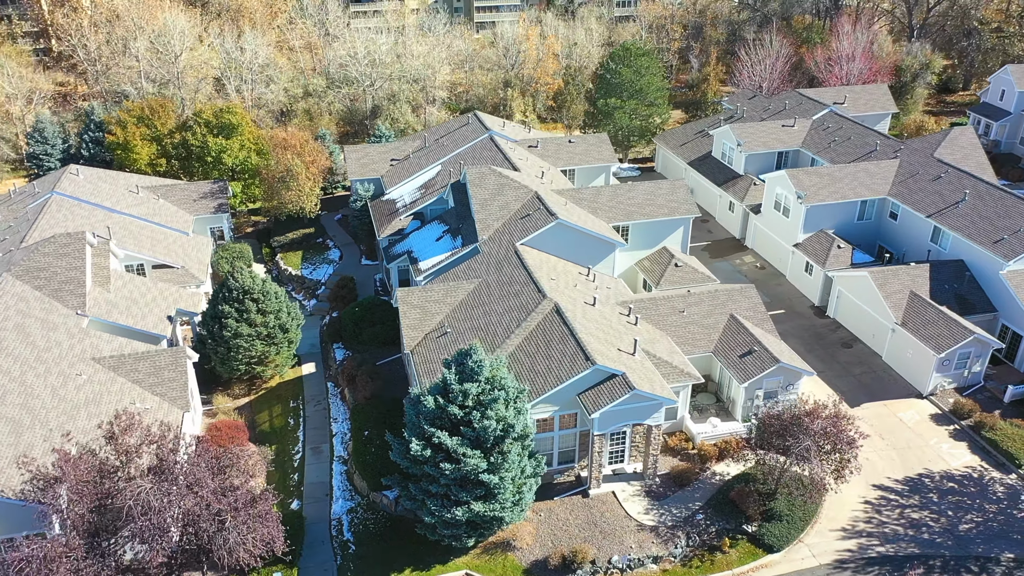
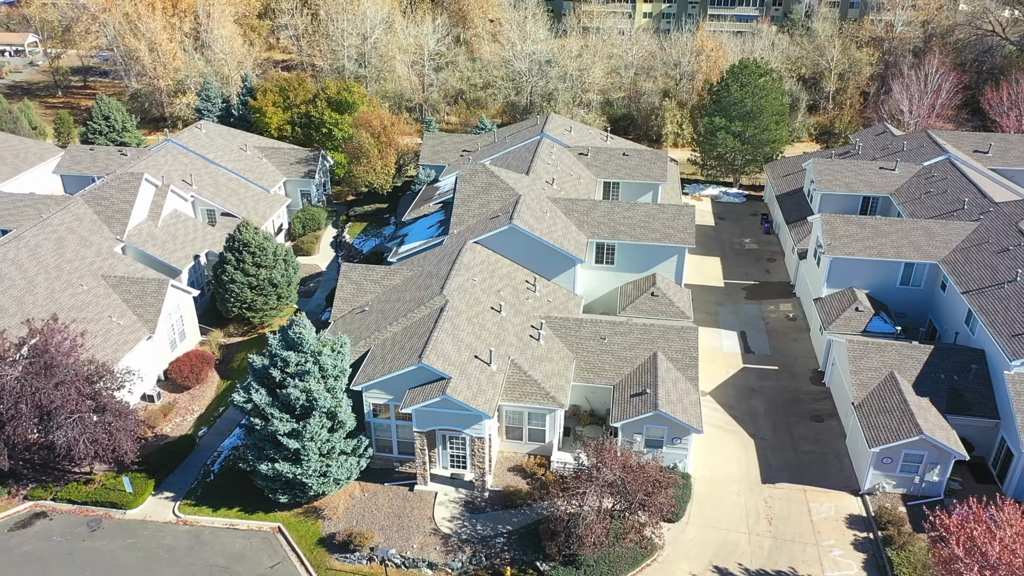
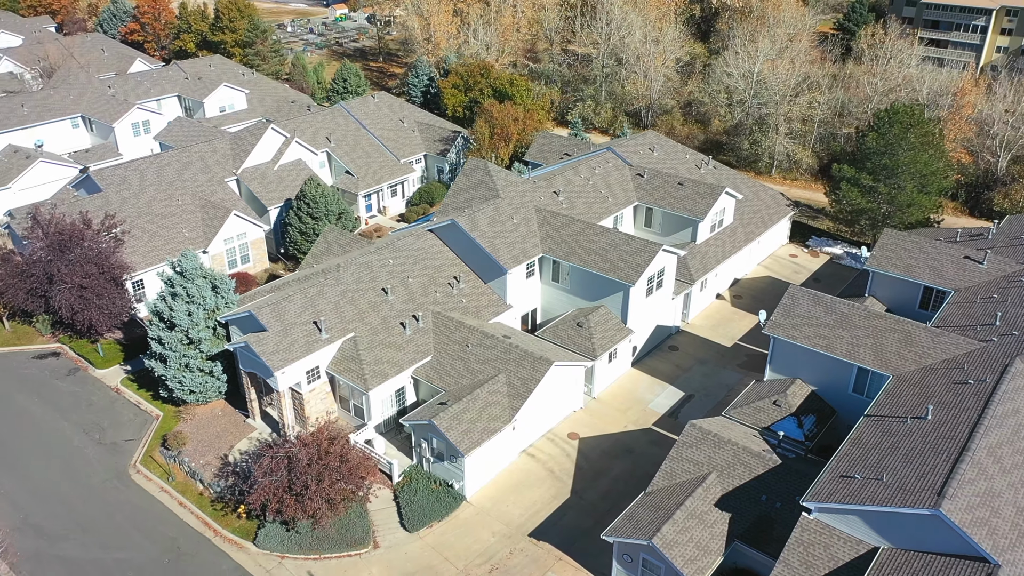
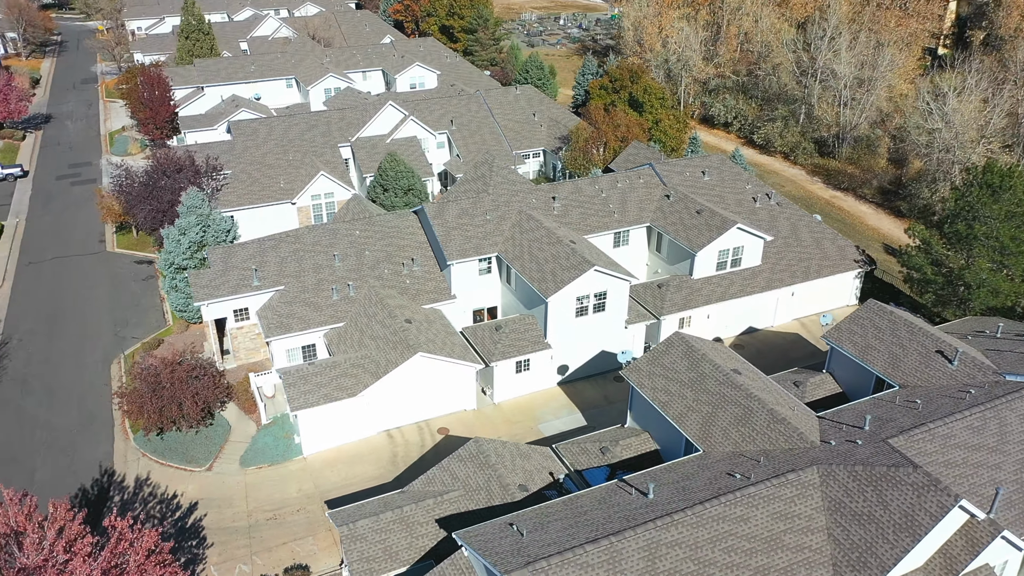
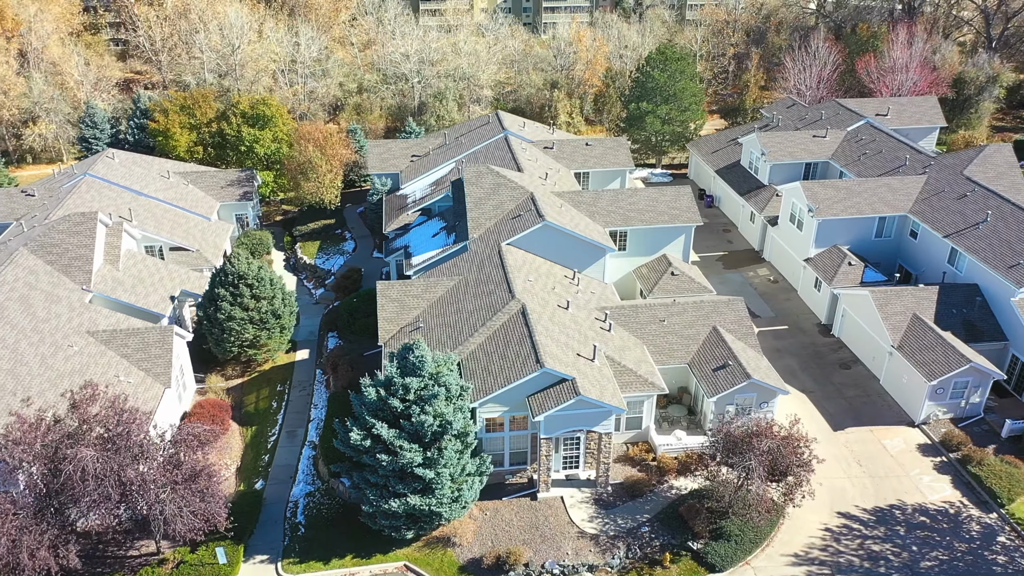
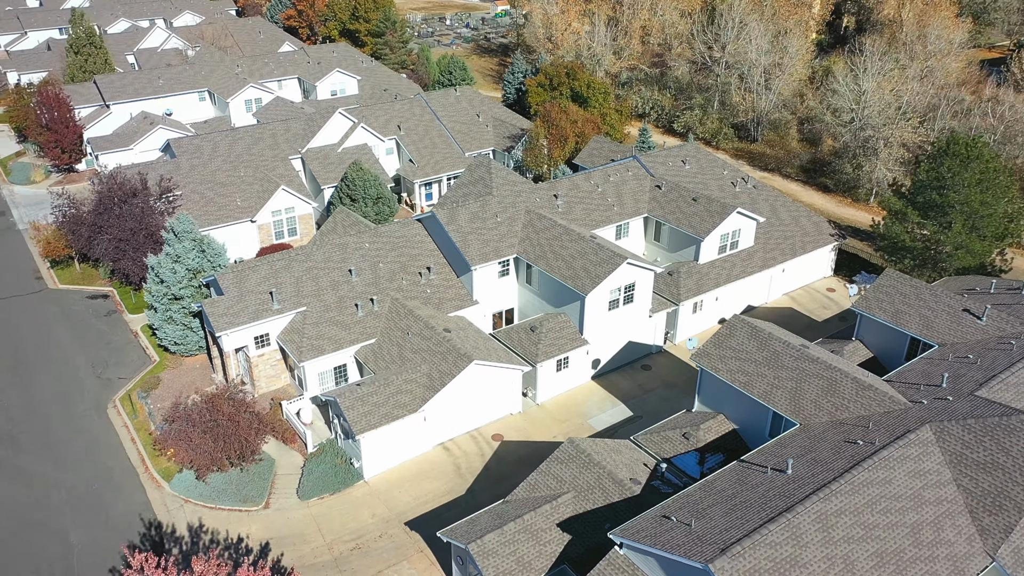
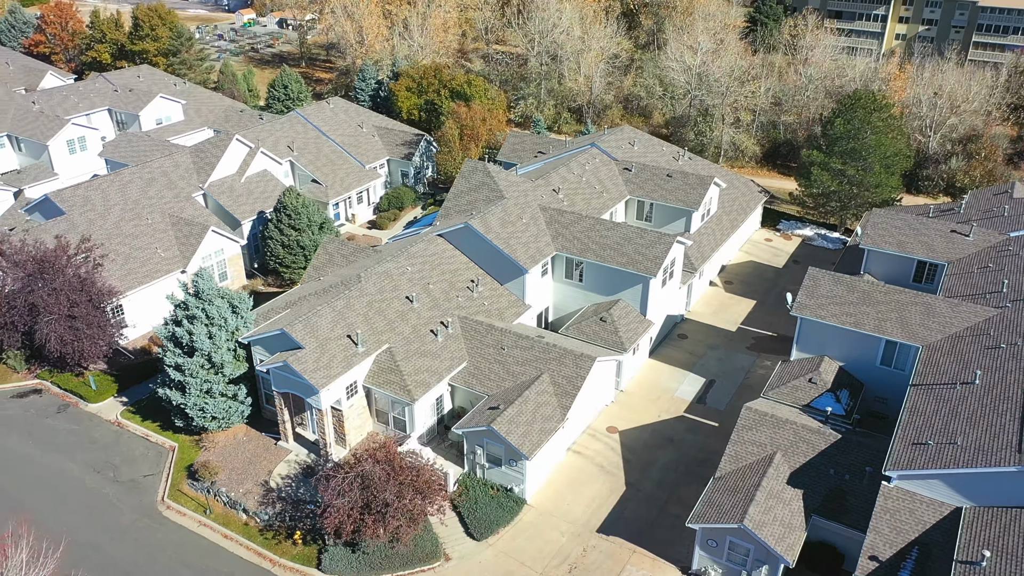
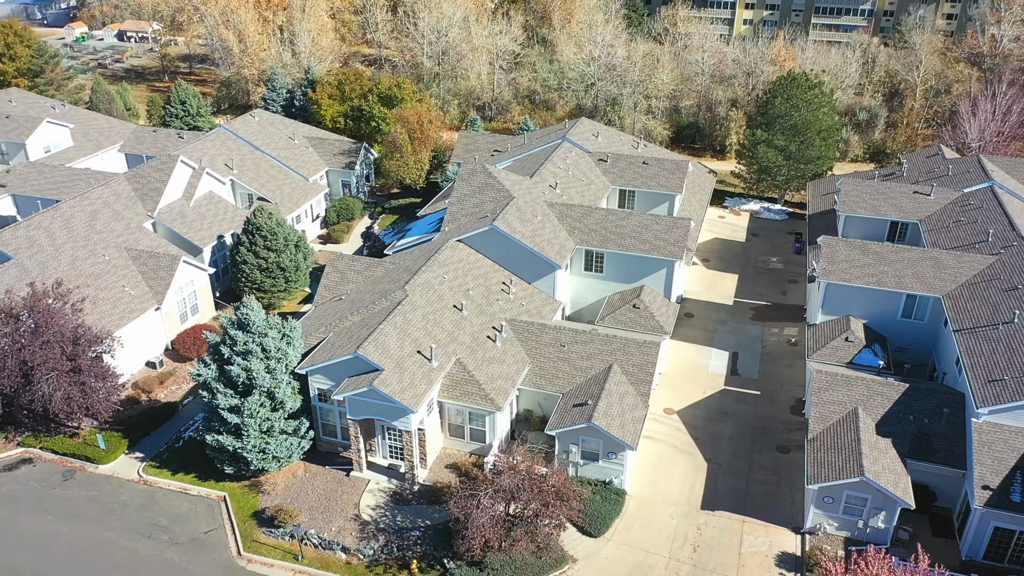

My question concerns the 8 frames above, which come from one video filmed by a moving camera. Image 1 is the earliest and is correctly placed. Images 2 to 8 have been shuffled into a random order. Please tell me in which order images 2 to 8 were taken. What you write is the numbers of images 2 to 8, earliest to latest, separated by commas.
5, 2, 8, 7, 3, 6, 4
